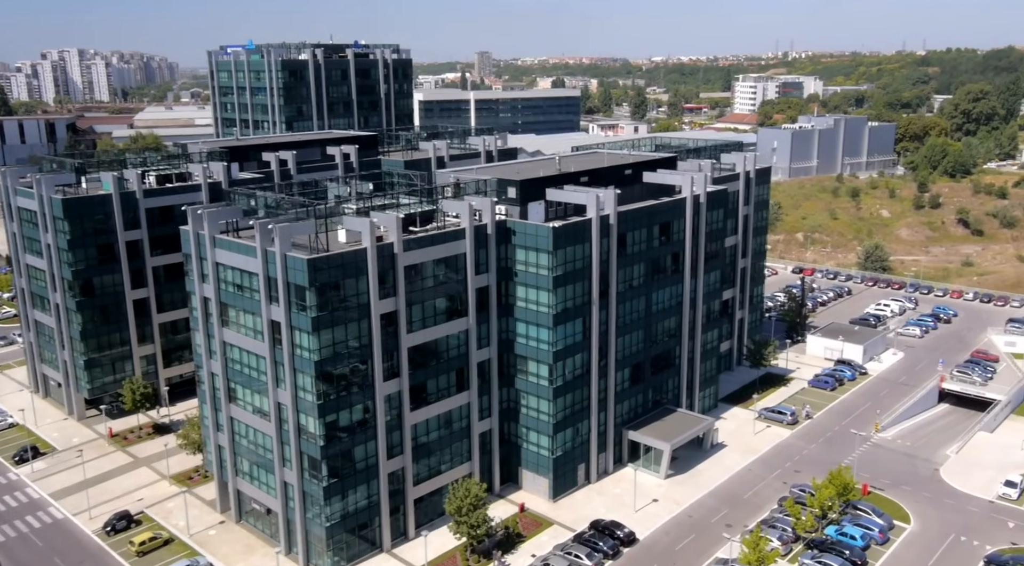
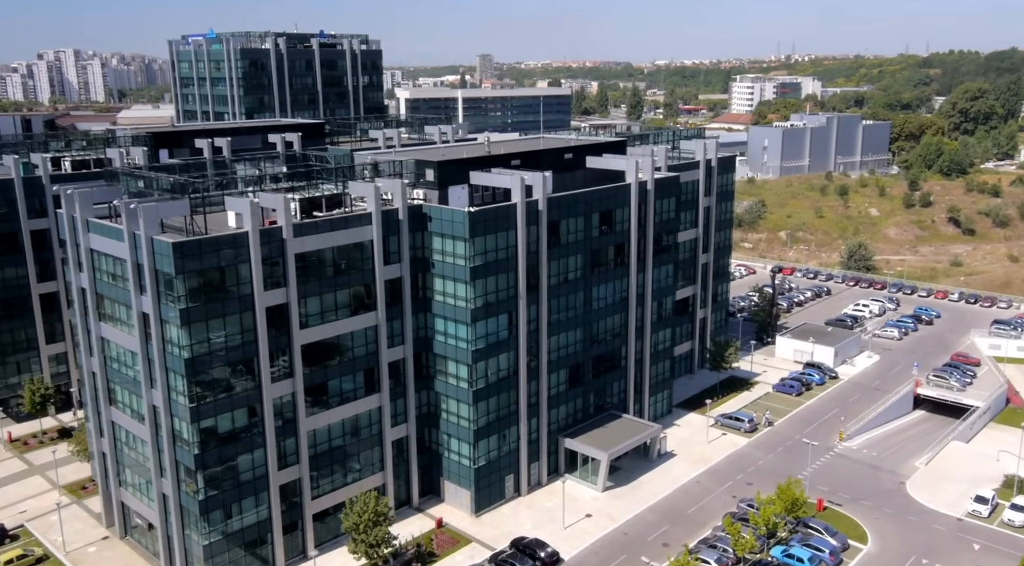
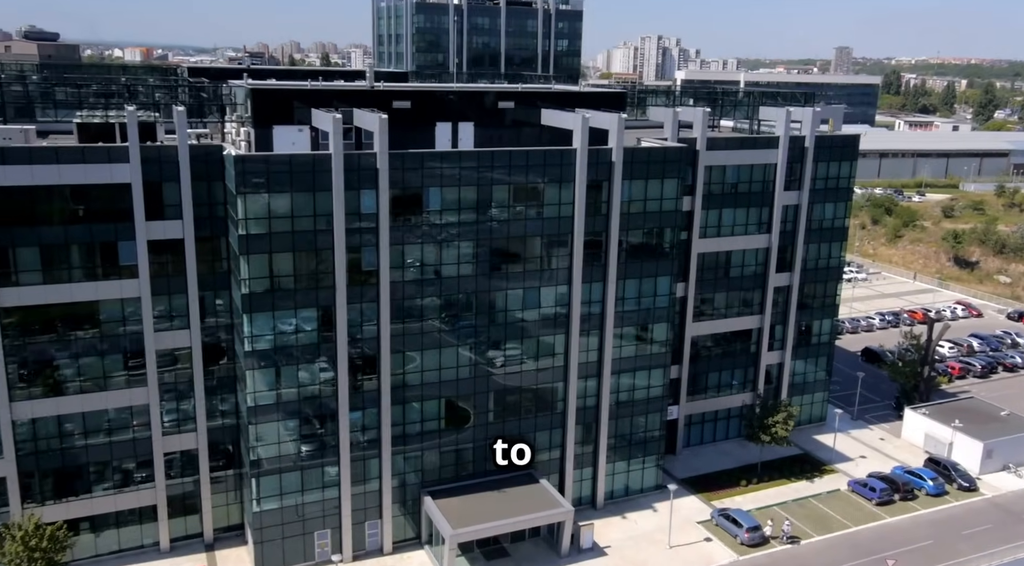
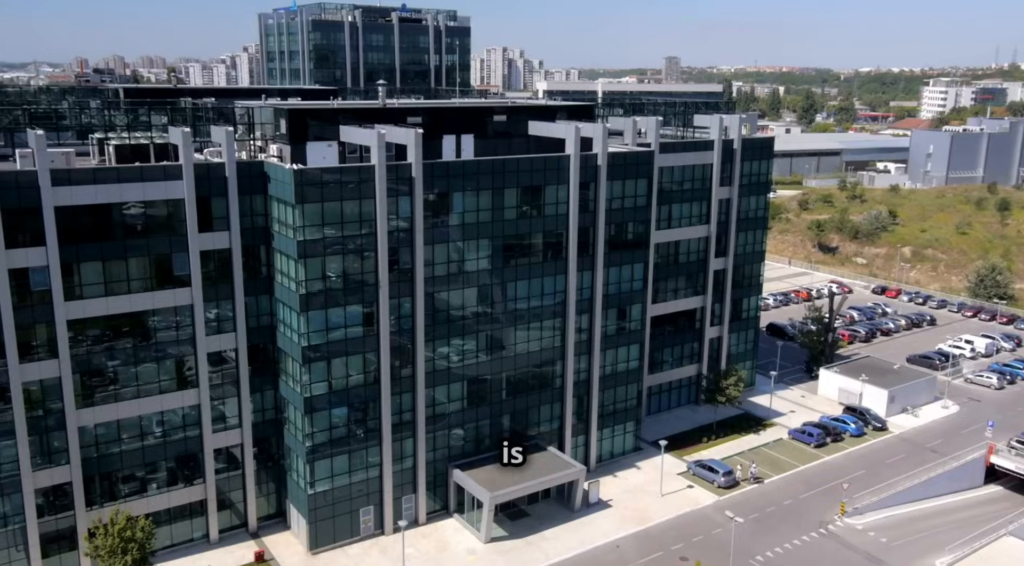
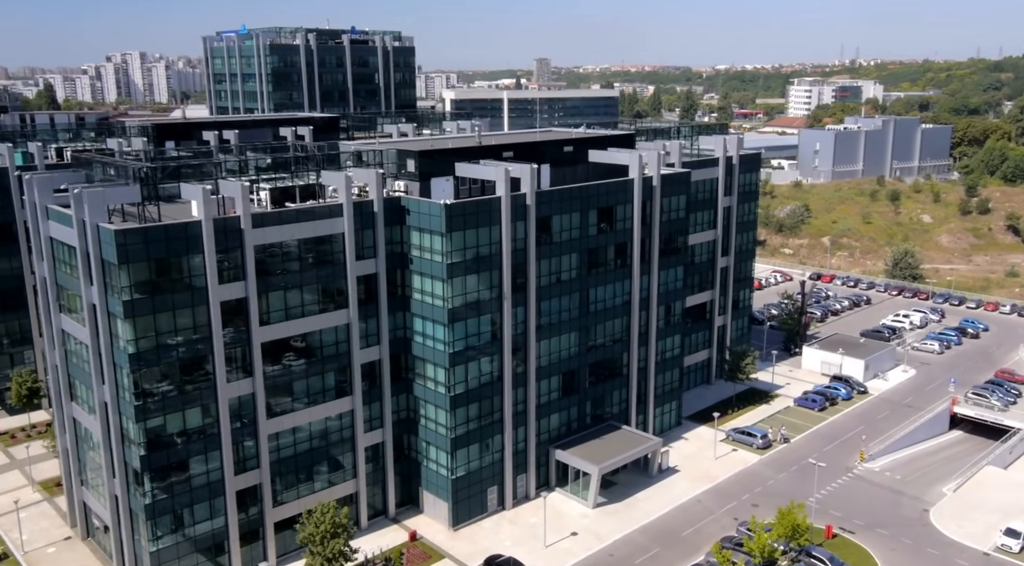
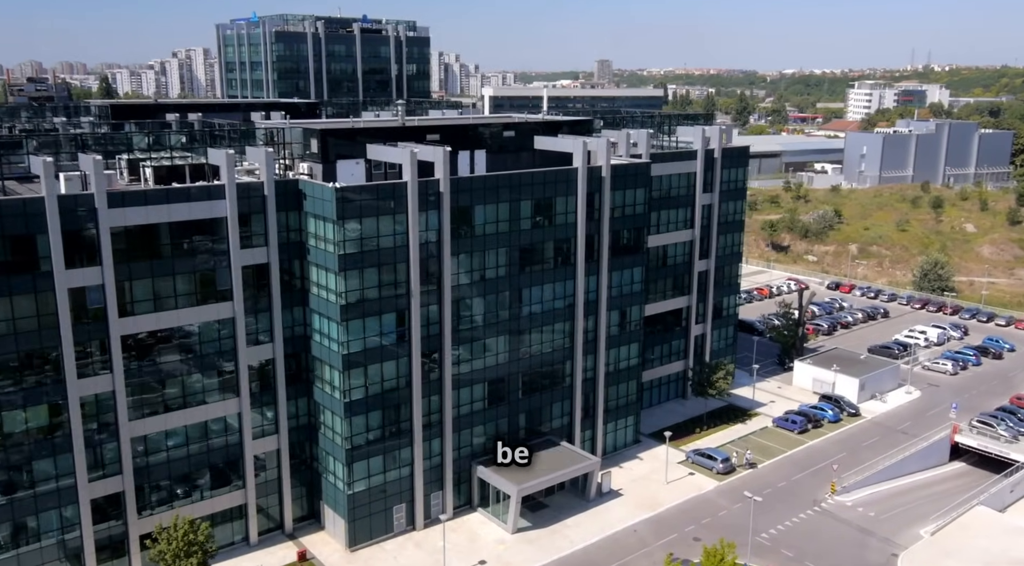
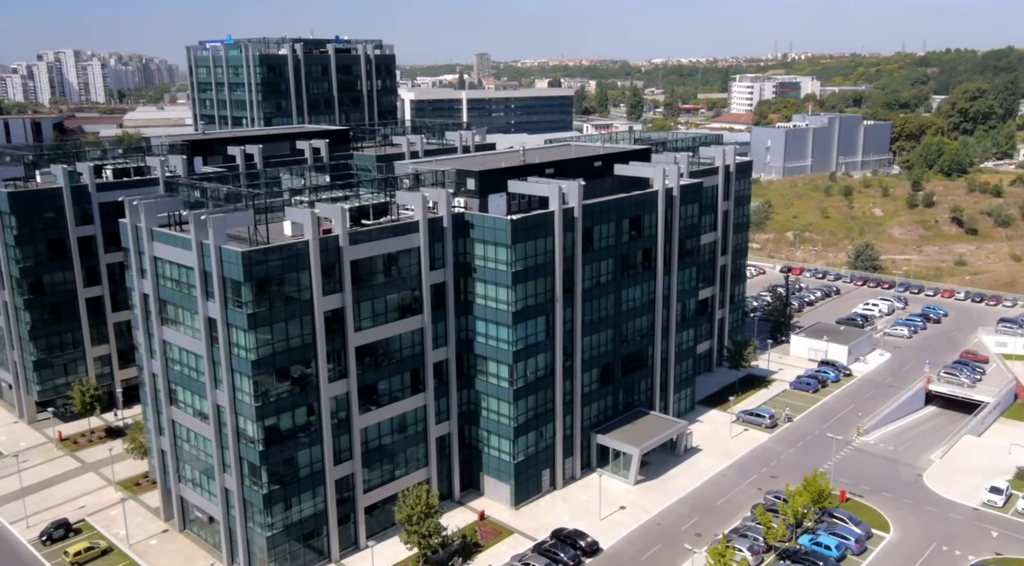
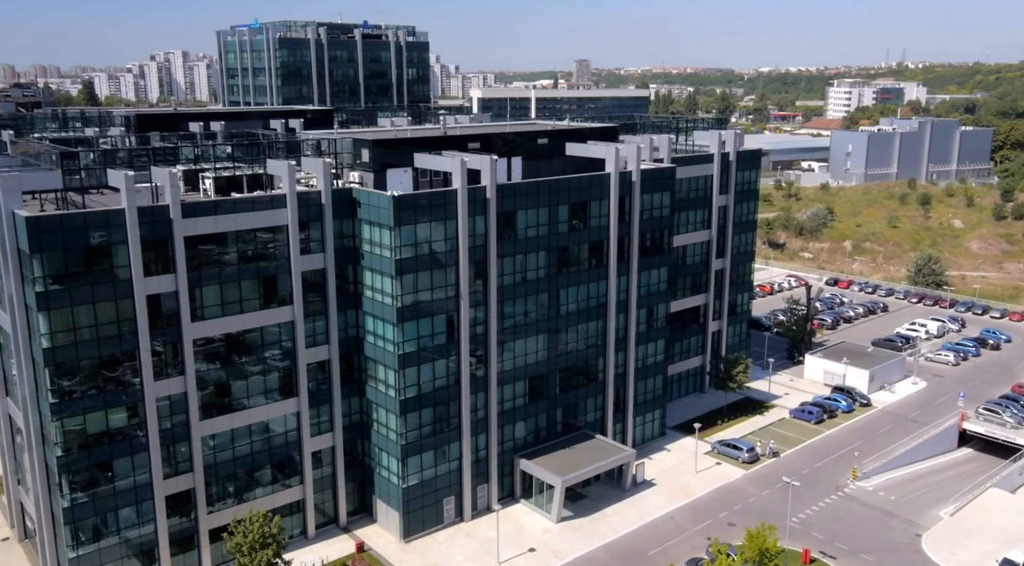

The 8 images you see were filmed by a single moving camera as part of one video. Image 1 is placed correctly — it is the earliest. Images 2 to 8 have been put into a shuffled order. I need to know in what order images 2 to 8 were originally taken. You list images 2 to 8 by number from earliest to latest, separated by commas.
7, 2, 5, 8, 6, 4, 3
